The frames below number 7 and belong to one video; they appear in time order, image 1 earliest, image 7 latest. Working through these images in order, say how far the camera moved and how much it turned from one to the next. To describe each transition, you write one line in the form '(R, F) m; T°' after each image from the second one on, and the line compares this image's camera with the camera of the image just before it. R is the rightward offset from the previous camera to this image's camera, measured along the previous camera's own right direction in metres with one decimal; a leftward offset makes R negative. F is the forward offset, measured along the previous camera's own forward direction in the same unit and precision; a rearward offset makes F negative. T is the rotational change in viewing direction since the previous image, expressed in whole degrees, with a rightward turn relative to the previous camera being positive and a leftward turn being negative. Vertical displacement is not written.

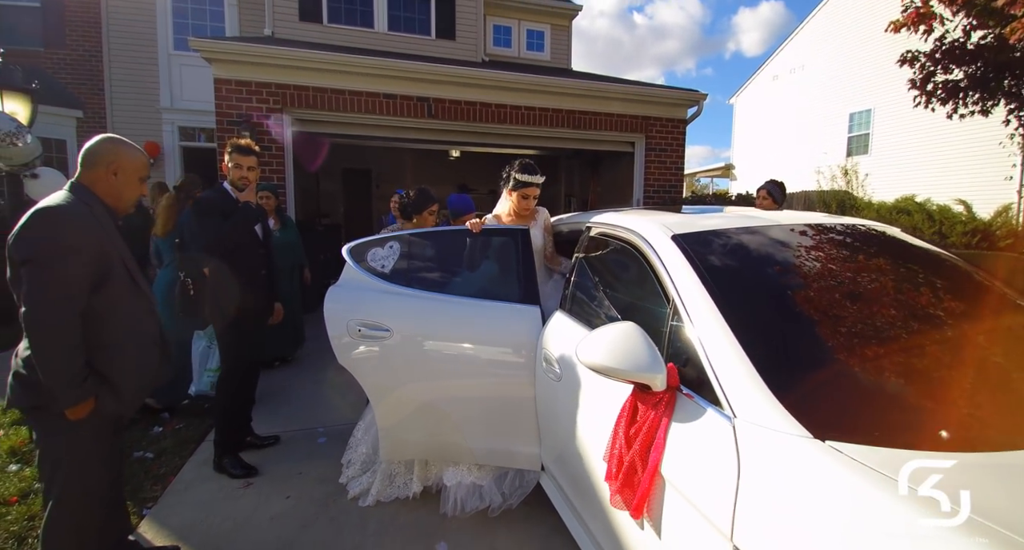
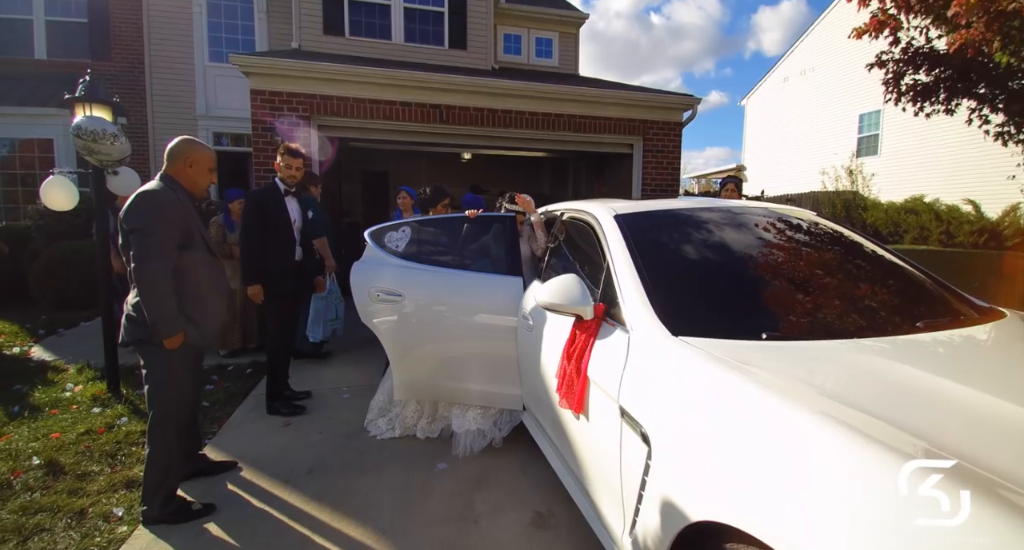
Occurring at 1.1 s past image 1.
(+0.2, -0.5) m; -2°
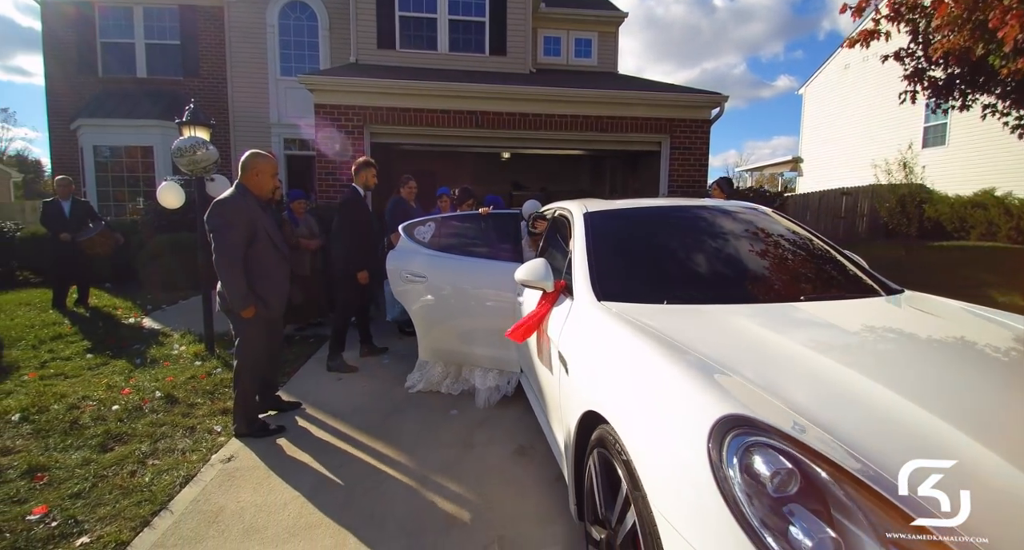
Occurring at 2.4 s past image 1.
(+0.4, -0.5) m; -6°
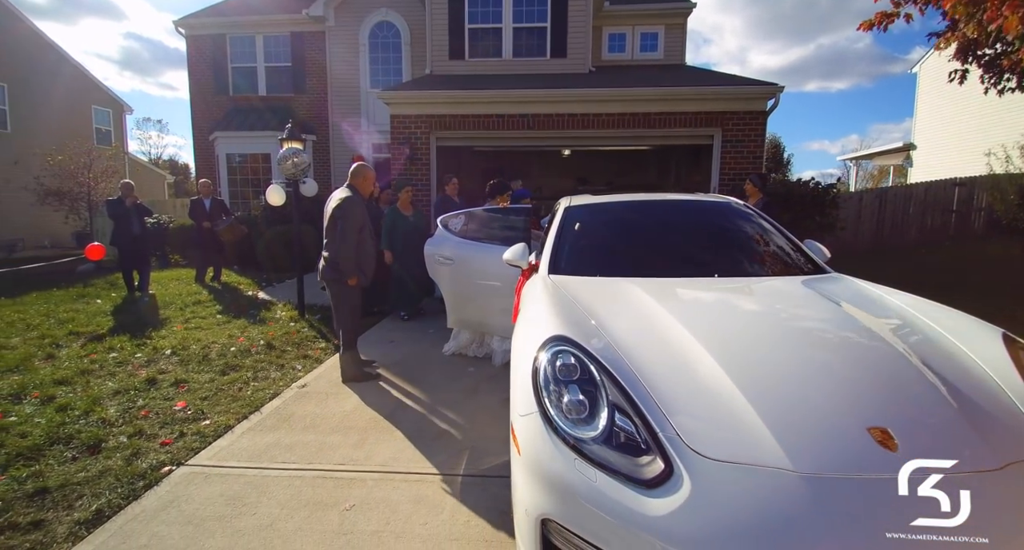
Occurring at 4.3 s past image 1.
(+0.6, -0.6) m; -11°
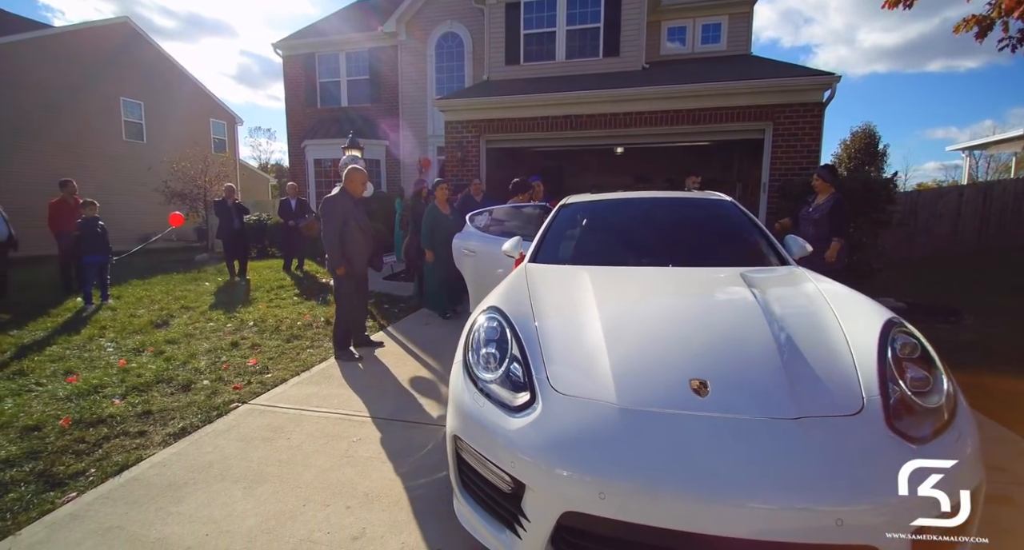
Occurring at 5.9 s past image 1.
(+0.6, -0.4) m; -9°
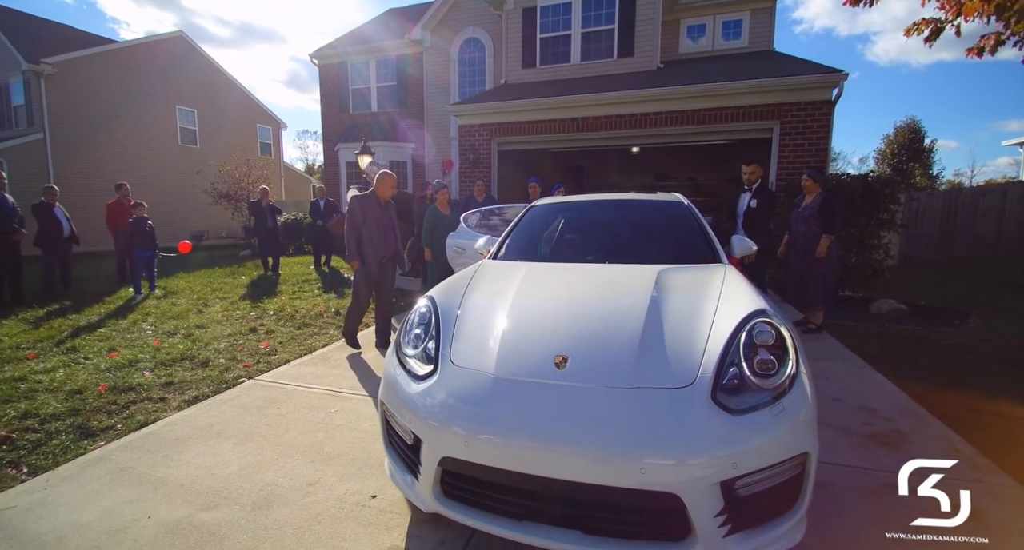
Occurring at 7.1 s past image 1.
(+0.5, -0.3) m; -5°
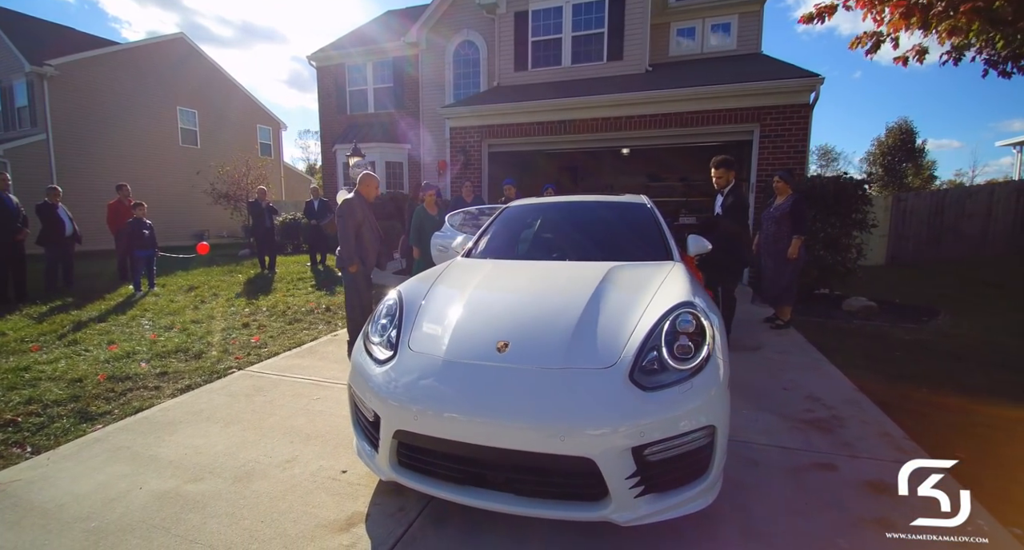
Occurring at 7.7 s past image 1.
(+0.2, -0.2) m; 0°
